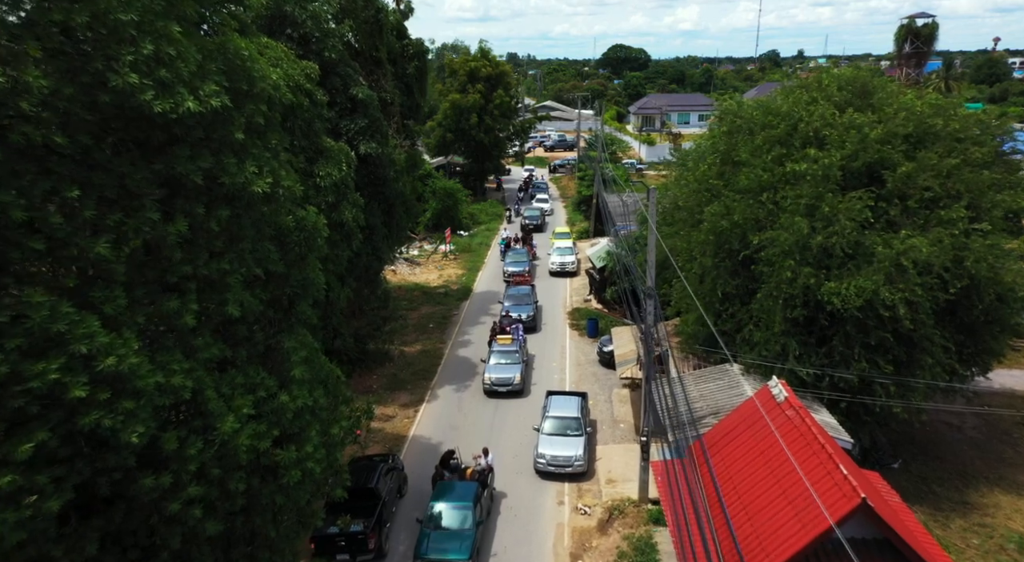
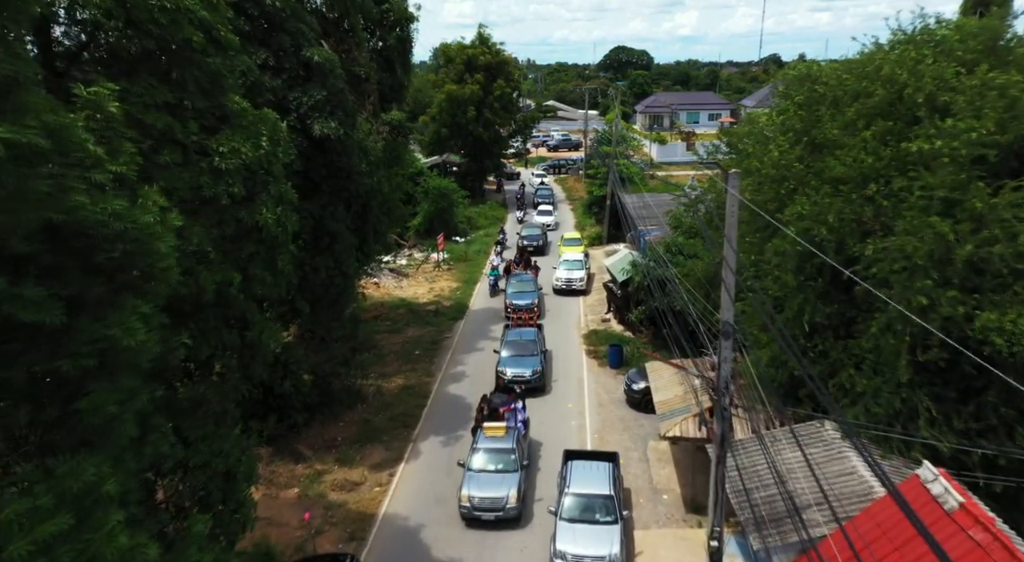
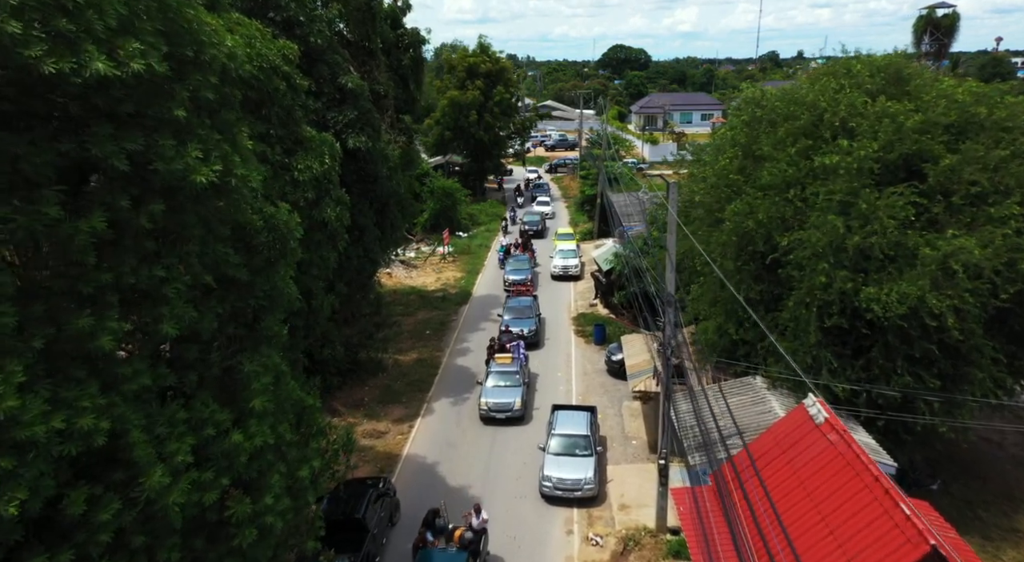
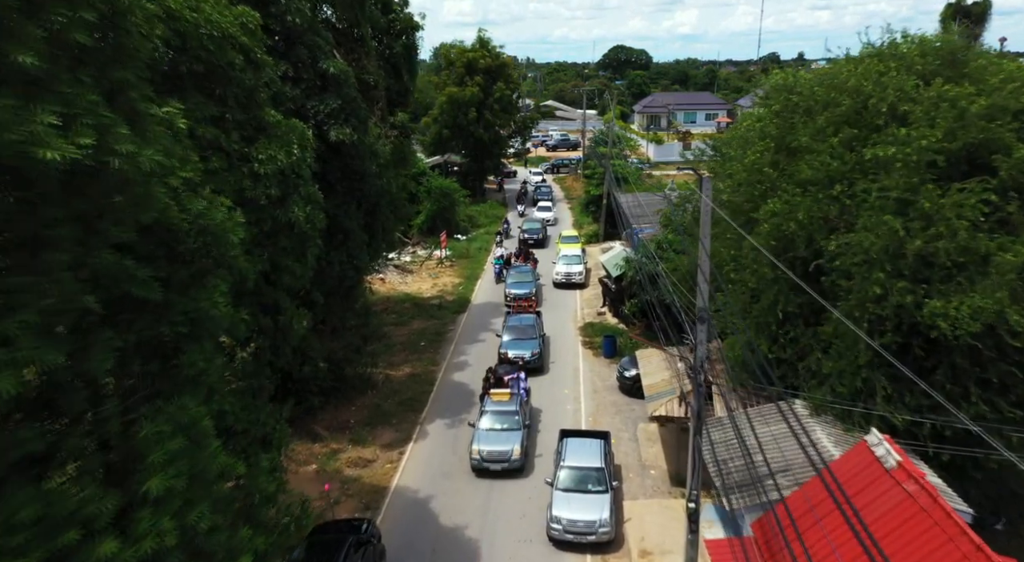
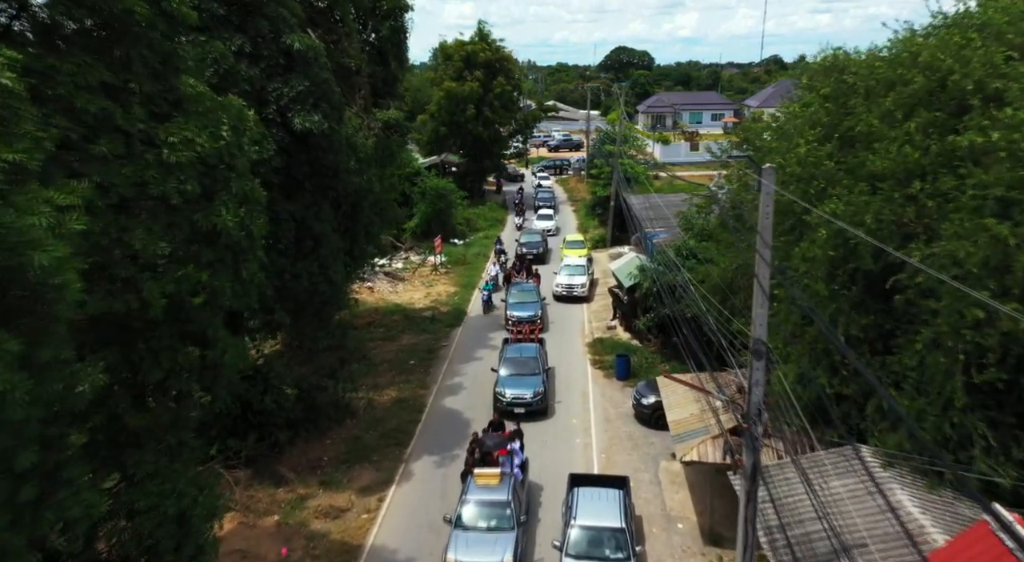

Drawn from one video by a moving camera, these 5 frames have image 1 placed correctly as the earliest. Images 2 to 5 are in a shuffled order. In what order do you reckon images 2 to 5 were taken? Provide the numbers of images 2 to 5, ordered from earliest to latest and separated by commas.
3, 4, 2, 5
